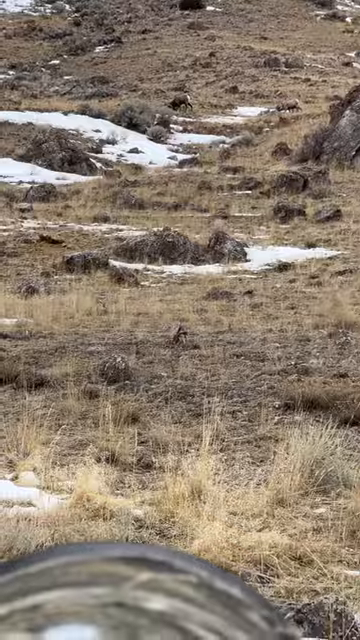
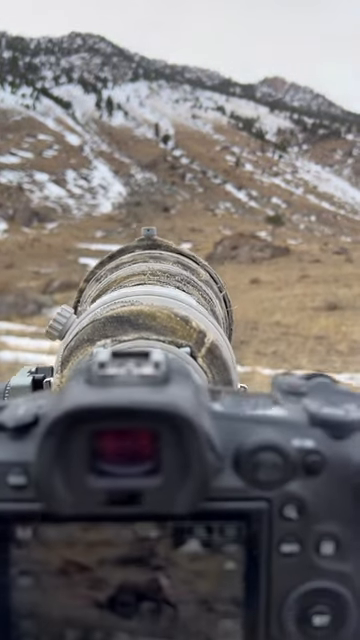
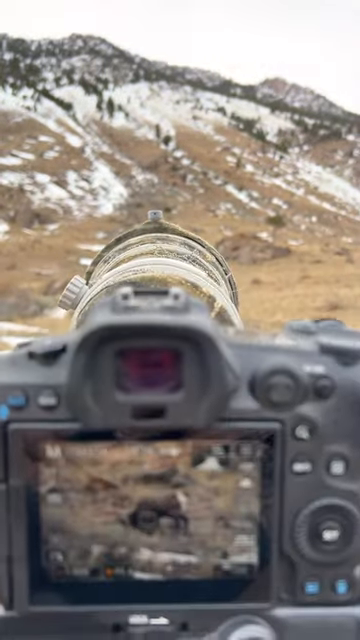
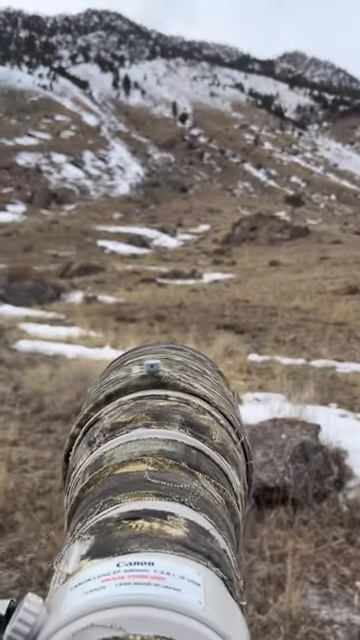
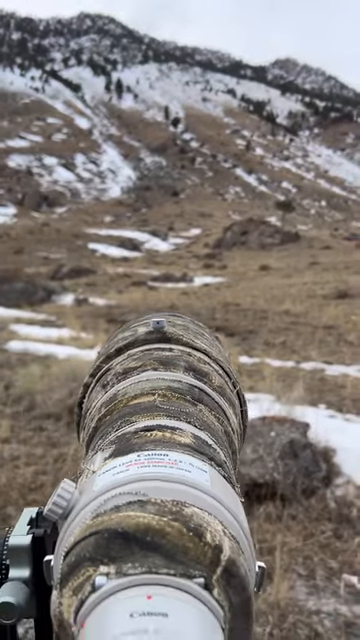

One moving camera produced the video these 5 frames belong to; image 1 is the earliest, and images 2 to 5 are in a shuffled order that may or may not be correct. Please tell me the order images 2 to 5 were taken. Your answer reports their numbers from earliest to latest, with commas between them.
4, 5, 2, 3
